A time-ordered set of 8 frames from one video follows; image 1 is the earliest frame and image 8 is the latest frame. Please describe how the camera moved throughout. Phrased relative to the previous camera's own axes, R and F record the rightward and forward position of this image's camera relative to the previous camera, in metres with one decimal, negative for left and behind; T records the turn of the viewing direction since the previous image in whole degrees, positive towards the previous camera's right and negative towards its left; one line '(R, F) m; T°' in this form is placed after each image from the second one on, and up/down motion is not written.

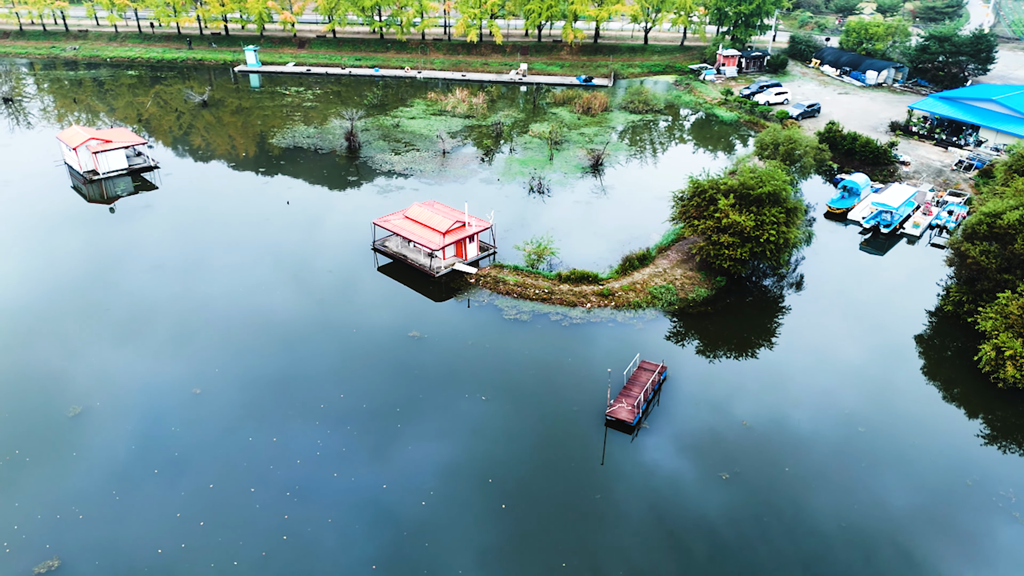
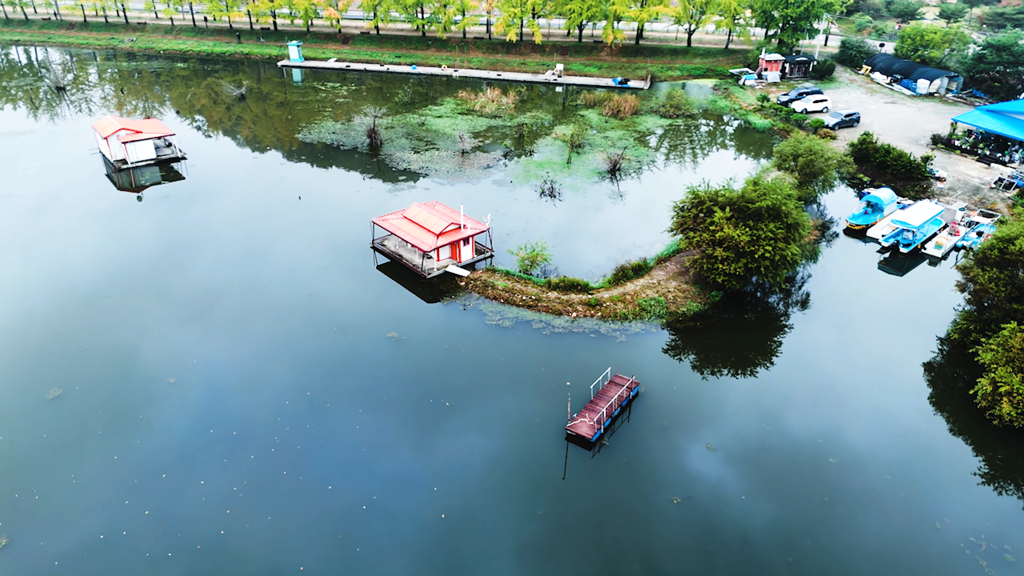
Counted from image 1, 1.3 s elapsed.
(+2.3, +0.3) m; -4°
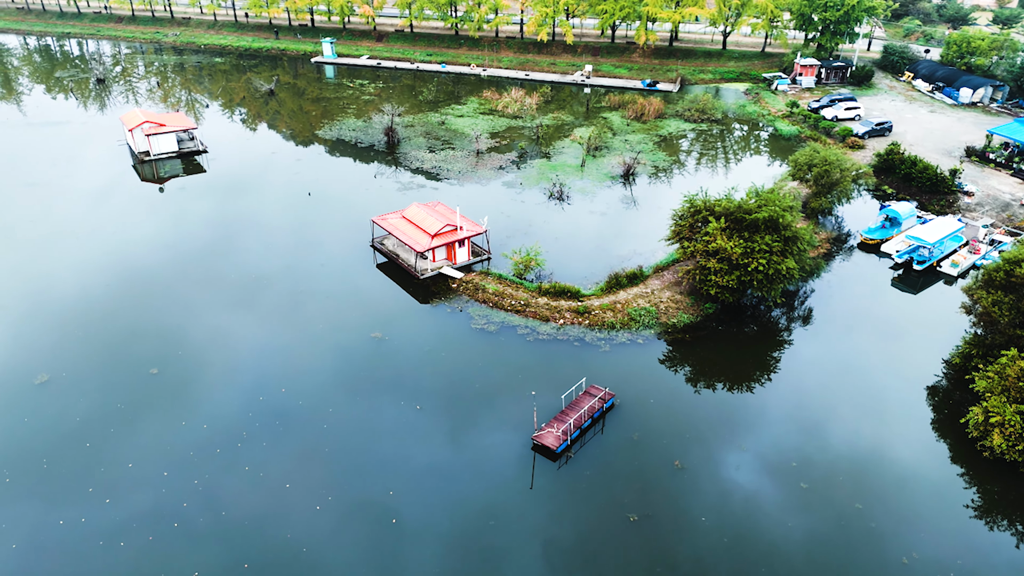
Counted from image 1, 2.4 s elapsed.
(+1.8, +0.2) m; -3°
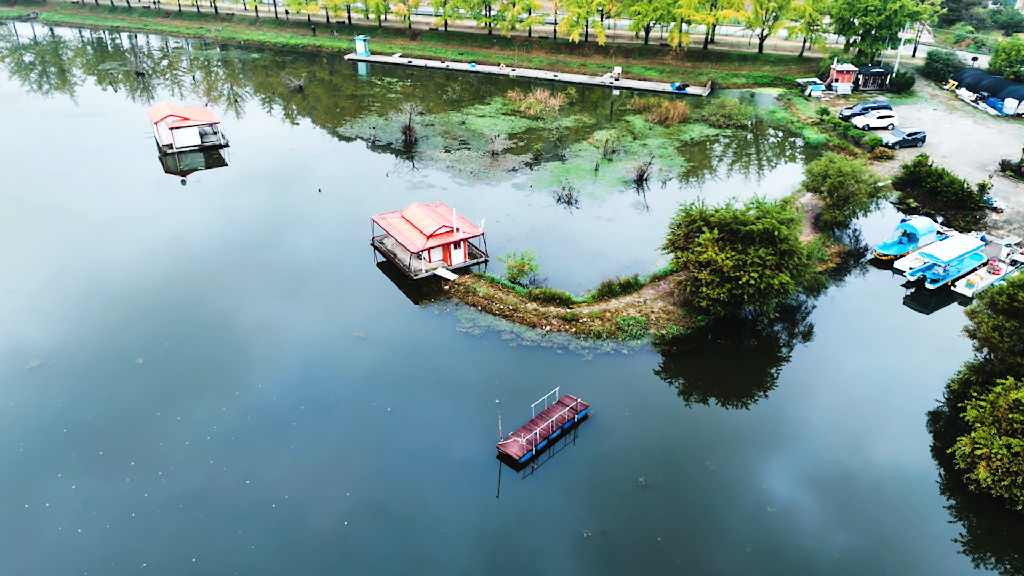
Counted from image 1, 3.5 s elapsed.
(+1.8, +0.2) m; -3°
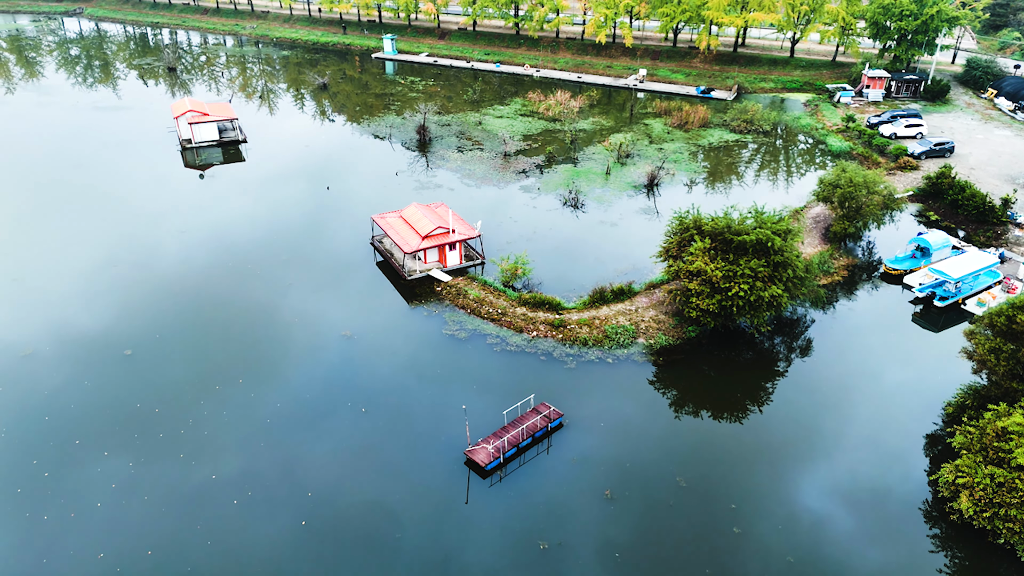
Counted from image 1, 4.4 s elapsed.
(+1.6, +0.2) m; -3°
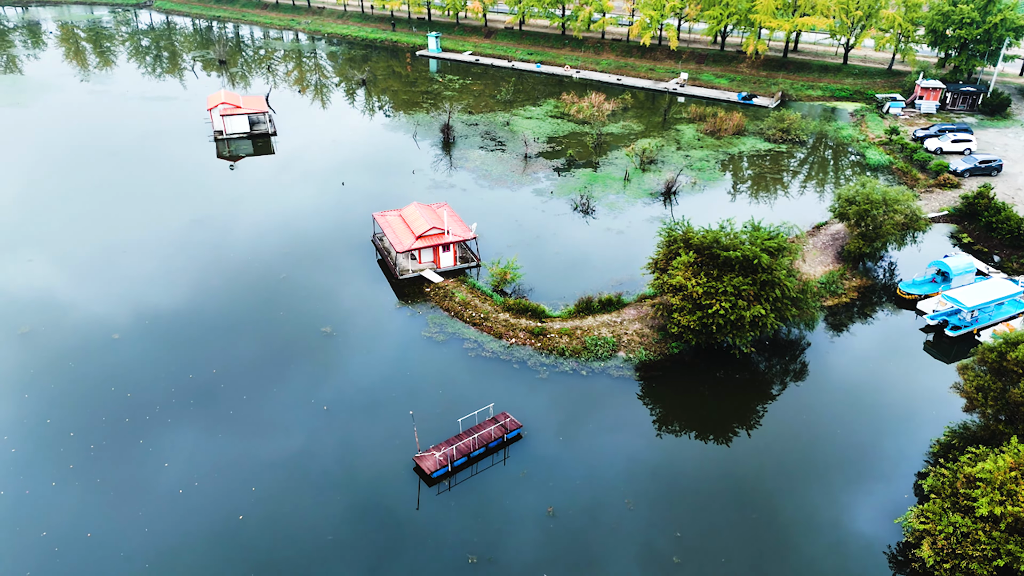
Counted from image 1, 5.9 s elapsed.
(+2.5, +0.3) m; -5°
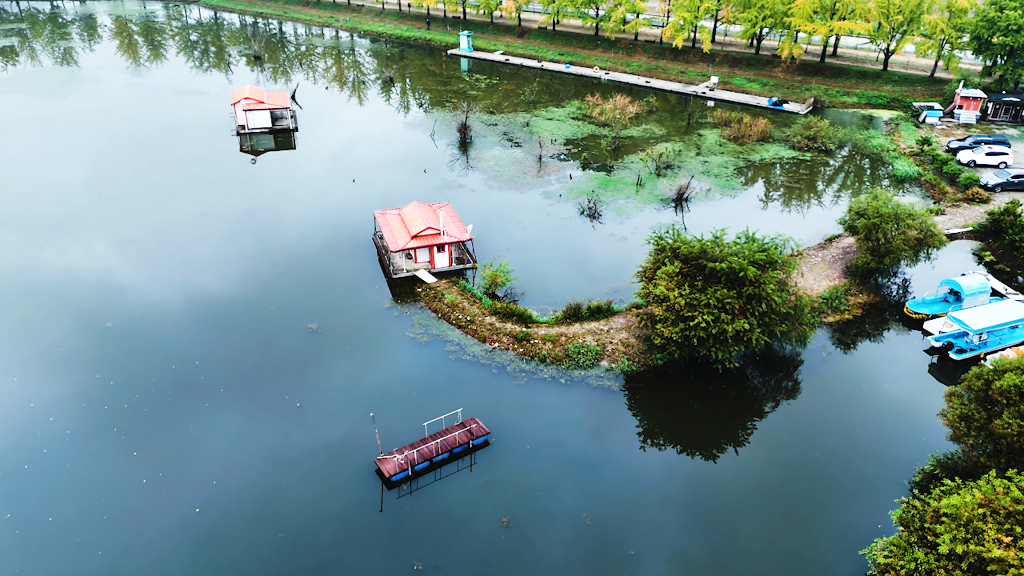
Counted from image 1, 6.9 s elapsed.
(+1.9, +0.2) m; -3°
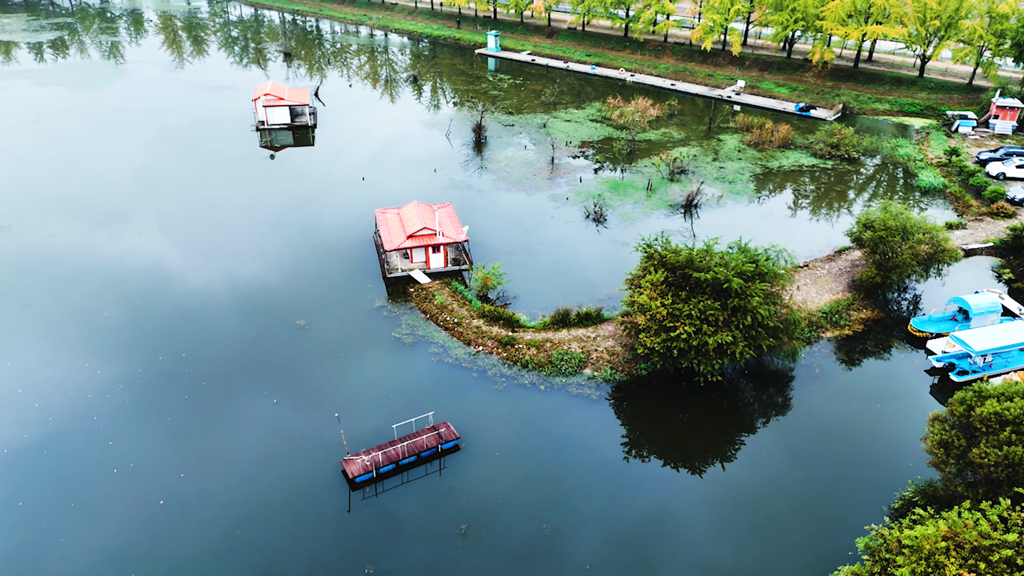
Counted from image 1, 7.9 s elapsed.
(+1.6, +0.2) m; -3°
